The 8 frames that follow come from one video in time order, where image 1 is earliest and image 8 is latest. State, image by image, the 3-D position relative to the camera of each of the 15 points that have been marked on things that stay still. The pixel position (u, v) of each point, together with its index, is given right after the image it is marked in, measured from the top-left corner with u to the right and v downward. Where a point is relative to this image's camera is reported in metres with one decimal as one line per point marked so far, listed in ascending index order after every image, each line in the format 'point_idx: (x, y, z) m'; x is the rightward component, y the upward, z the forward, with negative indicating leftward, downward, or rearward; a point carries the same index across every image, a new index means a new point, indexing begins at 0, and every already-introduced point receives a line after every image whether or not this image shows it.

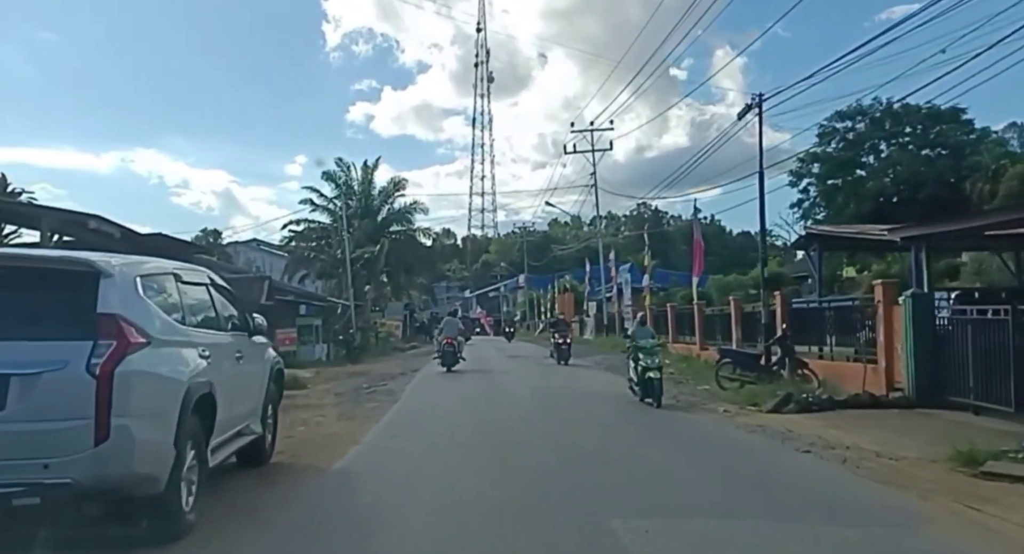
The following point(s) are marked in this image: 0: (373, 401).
0: (-3.5, -3.1, +17.3) m
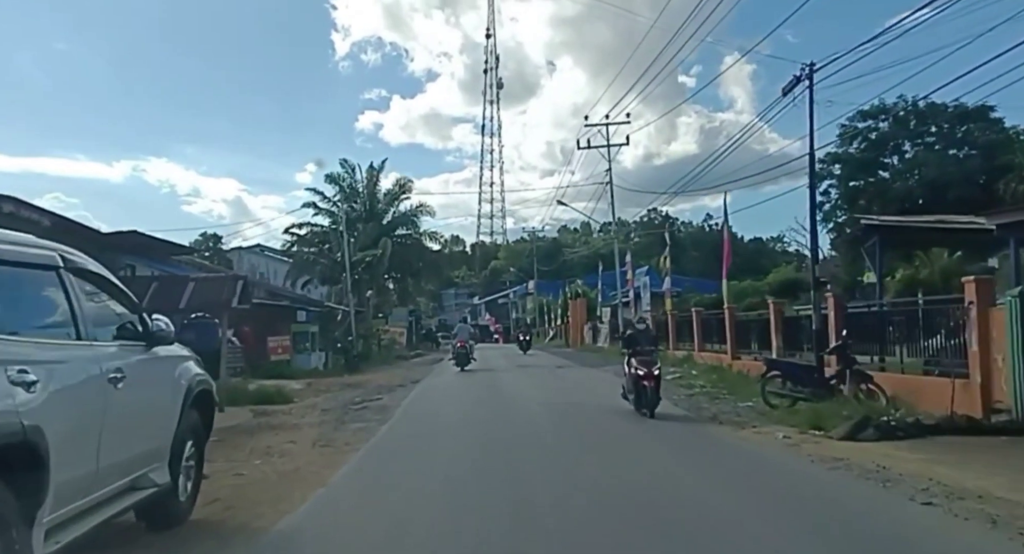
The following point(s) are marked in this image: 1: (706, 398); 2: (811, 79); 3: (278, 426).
0: (-3.2, -3.0, +14.8) m
1: (+4.8, -3.0, +17.4) m
2: (+7.1, +4.7, +16.6) m
3: (-4.8, -3.1, +14.3) m
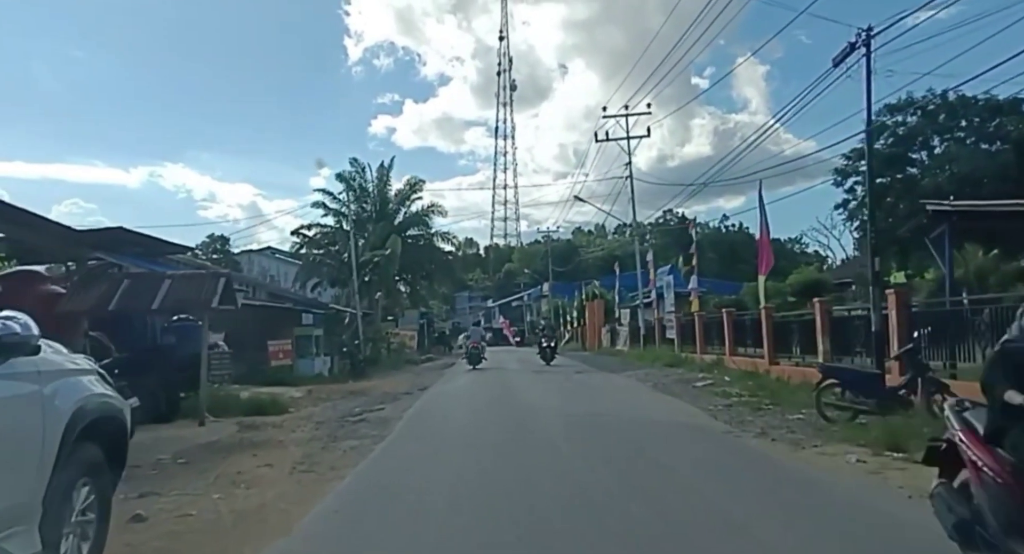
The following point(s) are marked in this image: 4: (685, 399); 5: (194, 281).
0: (-2.9, -2.9, +13.0) m
1: (+5.2, -2.9, +15.4) m
2: (+7.4, +4.8, +14.6) m
3: (-4.5, -3.0, +12.5) m
4: (+4.5, -3.2, +18.1) m
5: (-6.4, -0.1, +14.2) m
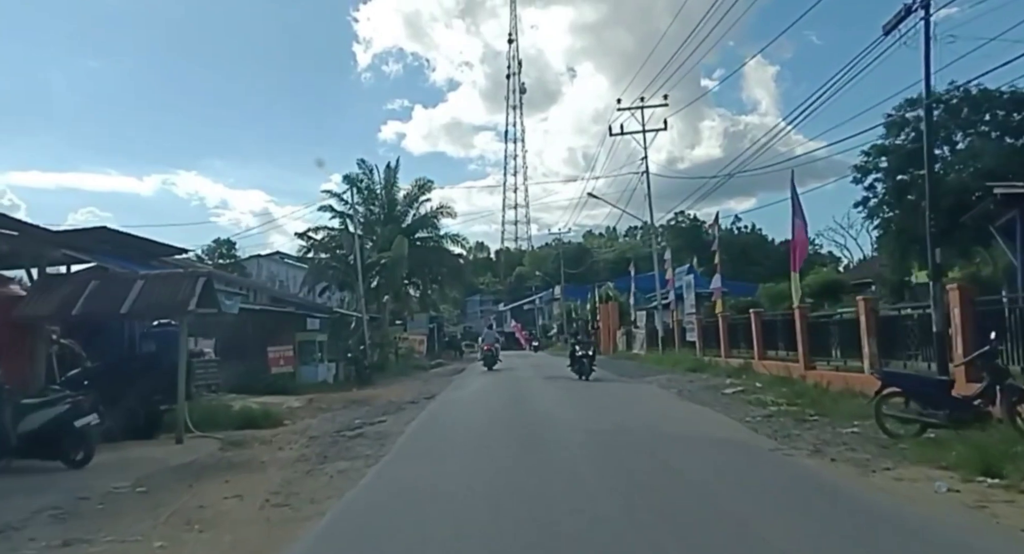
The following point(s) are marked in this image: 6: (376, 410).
0: (-2.7, -2.9, +11.5) m
1: (+5.5, -2.8, +13.7) m
2: (+7.6, +4.9, +12.9) m
3: (-4.2, -2.9, +11.0) m
4: (+4.8, -3.1, +16.4) m
5: (-6.2, -0.1, +12.7) m
6: (-3.8, -3.8, +19.9) m
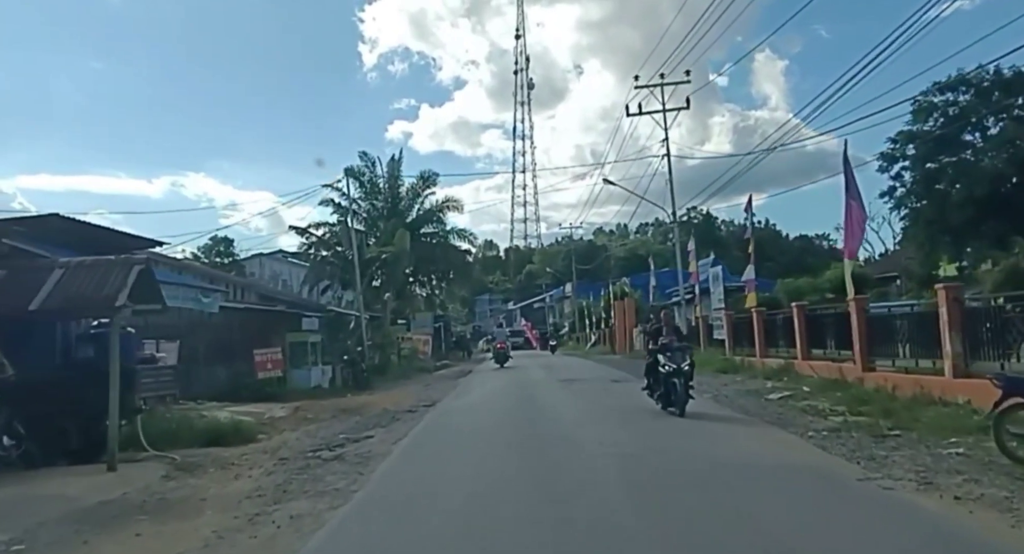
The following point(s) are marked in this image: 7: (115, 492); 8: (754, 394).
0: (-2.5, -2.7, +9.0) m
1: (+5.6, -2.5, +11.1) m
2: (+7.7, +5.2, +10.3) m
3: (-4.1, -2.7, +8.5) m
4: (+5.0, -2.8, +13.8) m
5: (-6.0, +0.1, +10.3) m
6: (-3.6, -3.5, +17.4) m
7: (-5.3, -2.8, +9.3) m
8: (+6.2, -3.0, +17.9) m
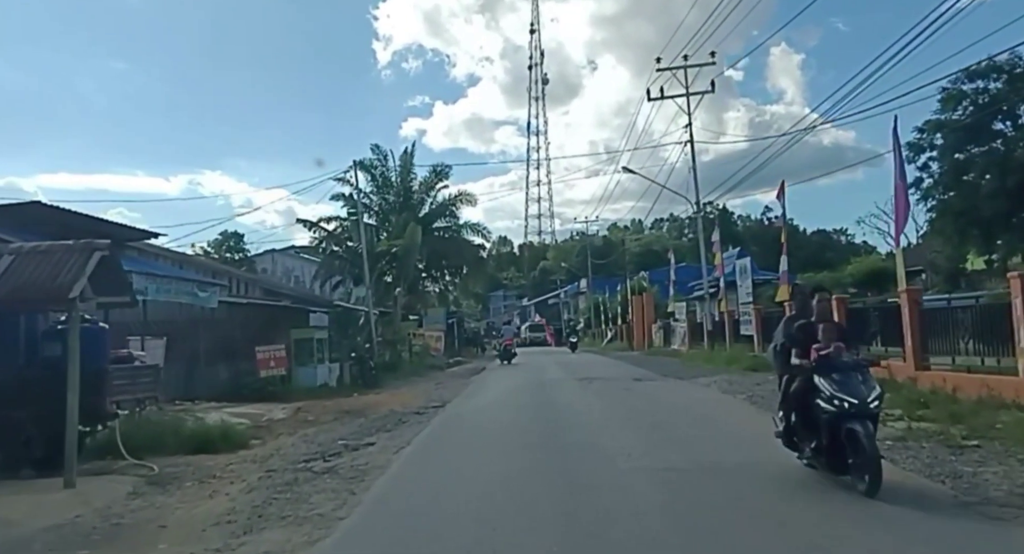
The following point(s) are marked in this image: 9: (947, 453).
0: (-2.4, -2.5, +7.6) m
1: (+5.9, -2.4, +9.6) m
2: (+7.9, +5.4, +8.7) m
3: (-3.9, -2.6, +7.1) m
4: (+5.3, -2.6, +12.3) m
5: (-5.8, +0.3, +8.9) m
6: (-3.2, -3.3, +16.0) m
7: (-5.1, -2.6, +8.0) m
8: (+6.5, -2.7, +16.4) m
9: (+5.8, -2.3, +9.2) m
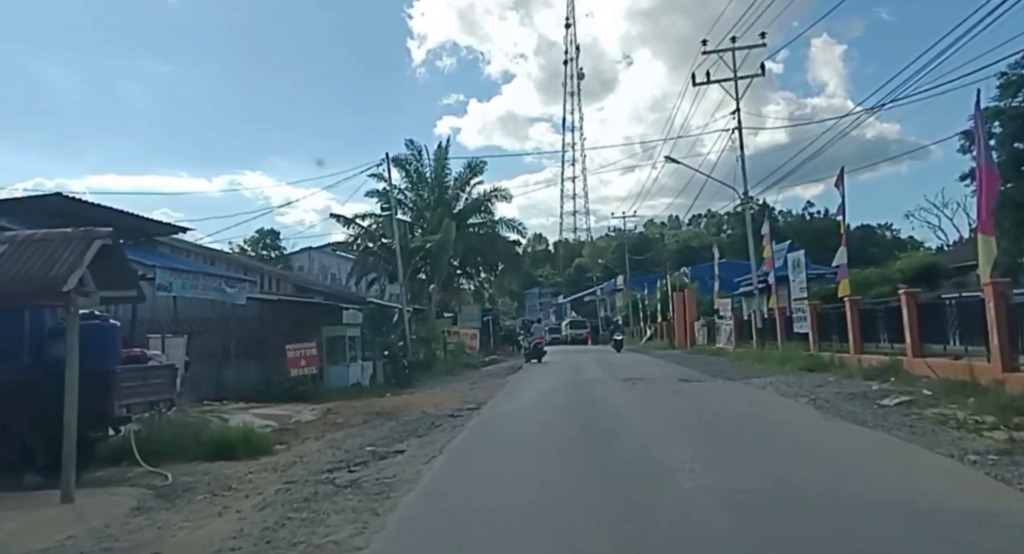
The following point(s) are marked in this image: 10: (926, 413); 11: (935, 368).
0: (-1.9, -2.4, +6.6) m
1: (+6.4, -2.2, +8.2) m
2: (+8.3, +5.5, +7.1) m
3: (-3.5, -2.5, +6.2) m
4: (+6.0, -2.5, +10.9) m
5: (-5.3, +0.3, +8.1) m
6: (-2.3, -3.2, +15.1) m
7: (-4.6, -2.6, +7.1) m
8: (+7.4, -2.6, +14.9) m
9: (+6.3, -2.2, +7.8) m
10: (+7.6, -2.5, +12.9) m
11: (+9.6, -2.1, +16.3) m
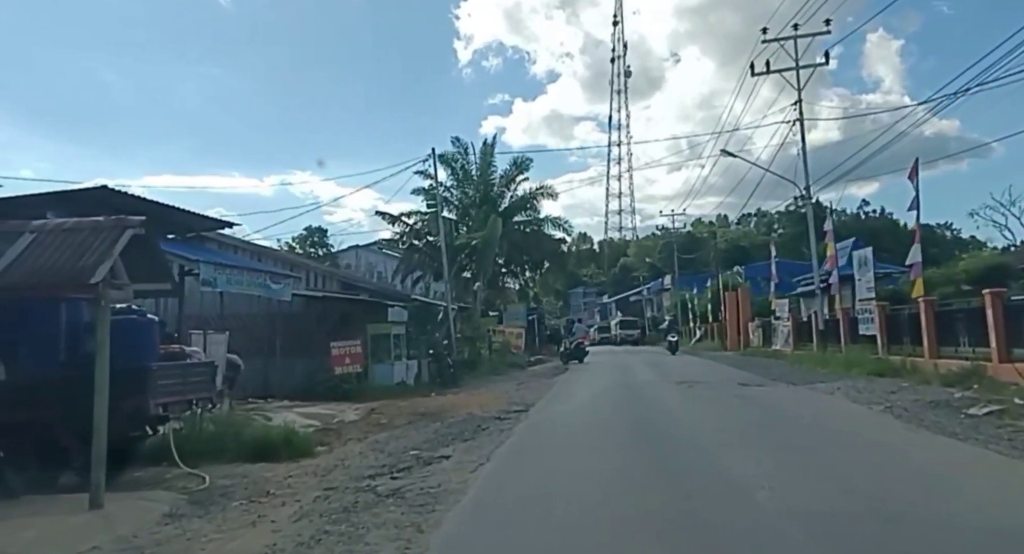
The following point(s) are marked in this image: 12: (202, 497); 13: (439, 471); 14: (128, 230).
0: (-1.4, -2.4, +6.0) m
1: (+7.0, -2.2, +7.0) m
2: (+8.9, +5.6, +5.8) m
3: (-3.0, -2.4, +5.7) m
4: (+6.7, -2.4, +9.8) m
5: (-4.7, +0.4, +7.7) m
6: (-1.3, -3.1, +14.4) m
7: (-4.1, -2.5, +6.7) m
8: (+8.4, -2.6, +13.7) m
9: (+6.8, -2.2, +6.7) m
10: (+8.4, -2.4, +11.7) m
11: (+10.7, -2.1, +15.0) m
12: (-3.8, -2.7, +8.6) m
13: (-1.0, -2.7, +9.8) m
14: (-4.1, +0.5, +7.6) m
